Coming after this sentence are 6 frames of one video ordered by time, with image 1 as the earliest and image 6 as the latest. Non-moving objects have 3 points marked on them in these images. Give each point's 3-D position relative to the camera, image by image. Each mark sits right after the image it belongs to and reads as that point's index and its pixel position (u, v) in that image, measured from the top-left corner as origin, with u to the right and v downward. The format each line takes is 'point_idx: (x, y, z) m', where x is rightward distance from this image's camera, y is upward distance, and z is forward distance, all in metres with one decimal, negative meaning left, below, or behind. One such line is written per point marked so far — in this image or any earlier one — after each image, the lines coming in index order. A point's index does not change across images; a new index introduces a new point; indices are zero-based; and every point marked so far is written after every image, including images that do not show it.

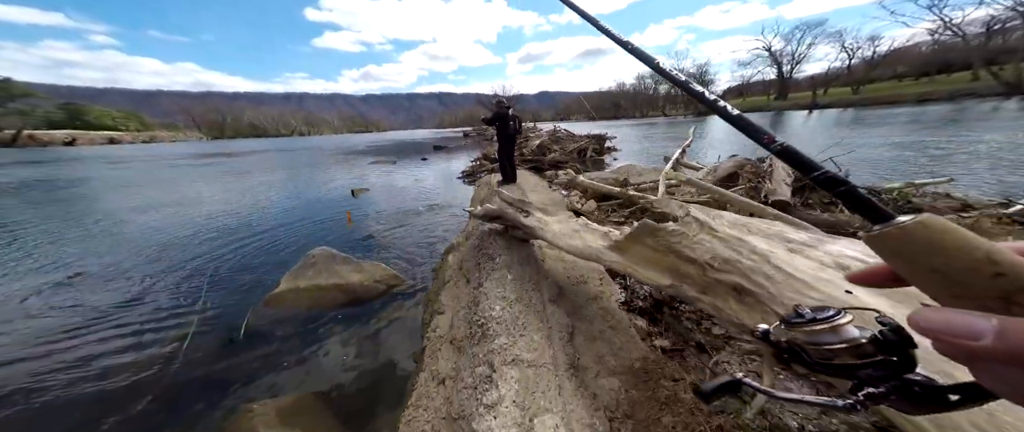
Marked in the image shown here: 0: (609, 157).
0: (+6.6, +3.3, +17.4) m
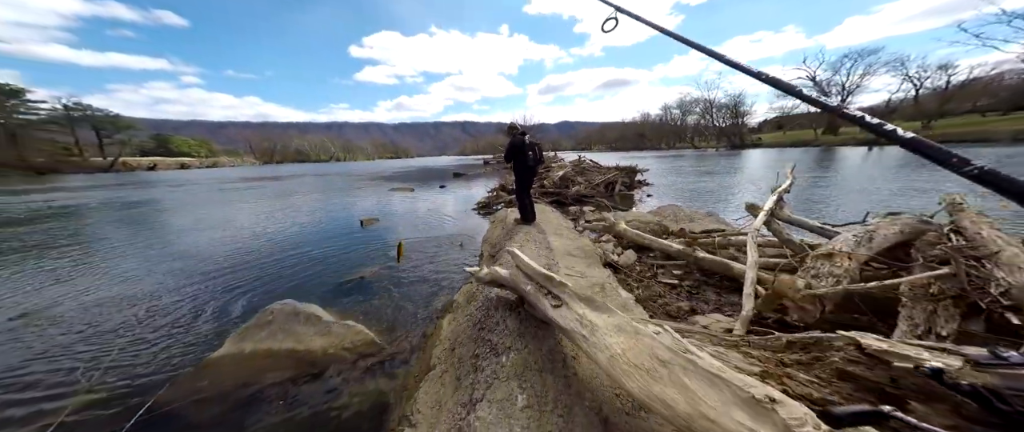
0: (+7.6, +1.2, +16.3) m
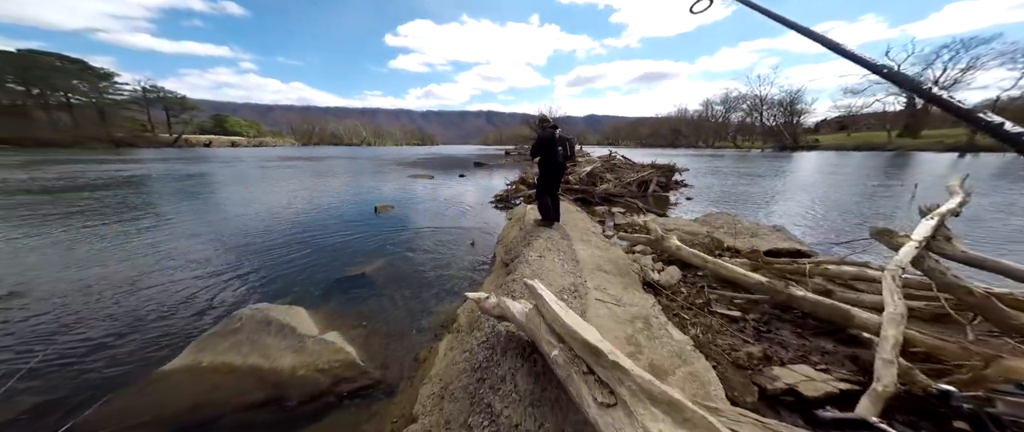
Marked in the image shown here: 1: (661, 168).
0: (+8.7, +1.1, +15.1) m
1: (+8.9, +2.5, +16.5) m
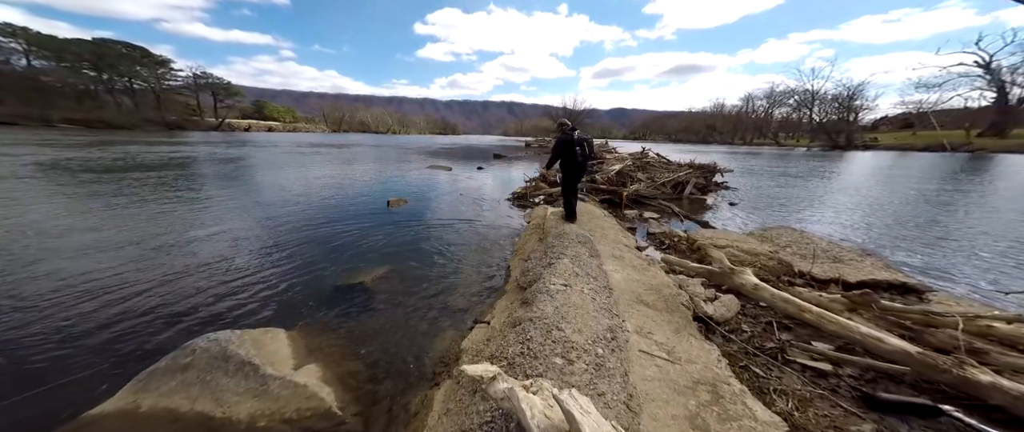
0: (+9.6, +1.0, +14.1) m
1: (+9.9, +2.5, +15.3) m
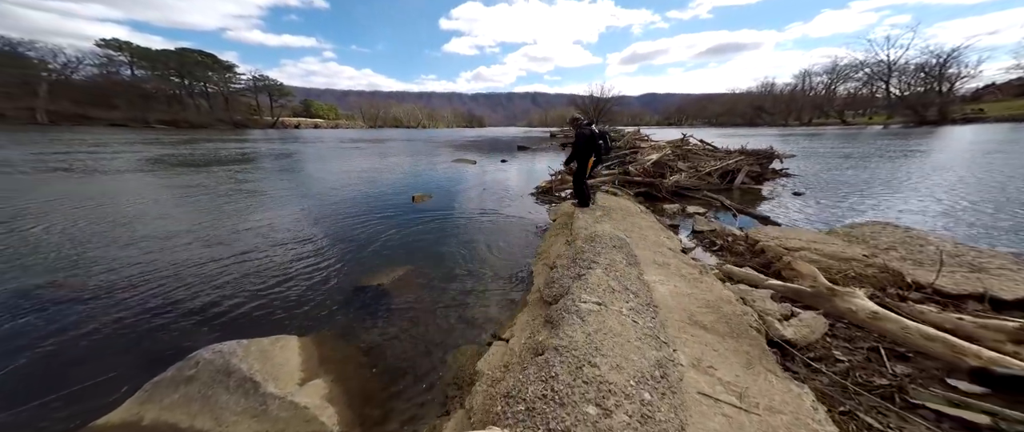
0: (+10.8, +1.4, +12.7) m
1: (+11.2, +2.9, +13.9) m
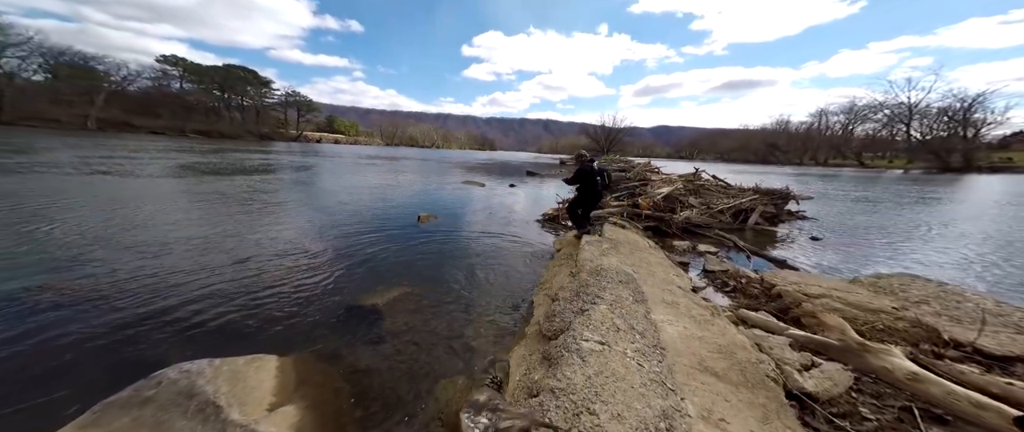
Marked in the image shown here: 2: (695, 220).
0: (+11.2, -0.3, +12.4) m
1: (+11.7, +1.1, +13.7) m
2: (+7.0, +0.1, +11.5) m
